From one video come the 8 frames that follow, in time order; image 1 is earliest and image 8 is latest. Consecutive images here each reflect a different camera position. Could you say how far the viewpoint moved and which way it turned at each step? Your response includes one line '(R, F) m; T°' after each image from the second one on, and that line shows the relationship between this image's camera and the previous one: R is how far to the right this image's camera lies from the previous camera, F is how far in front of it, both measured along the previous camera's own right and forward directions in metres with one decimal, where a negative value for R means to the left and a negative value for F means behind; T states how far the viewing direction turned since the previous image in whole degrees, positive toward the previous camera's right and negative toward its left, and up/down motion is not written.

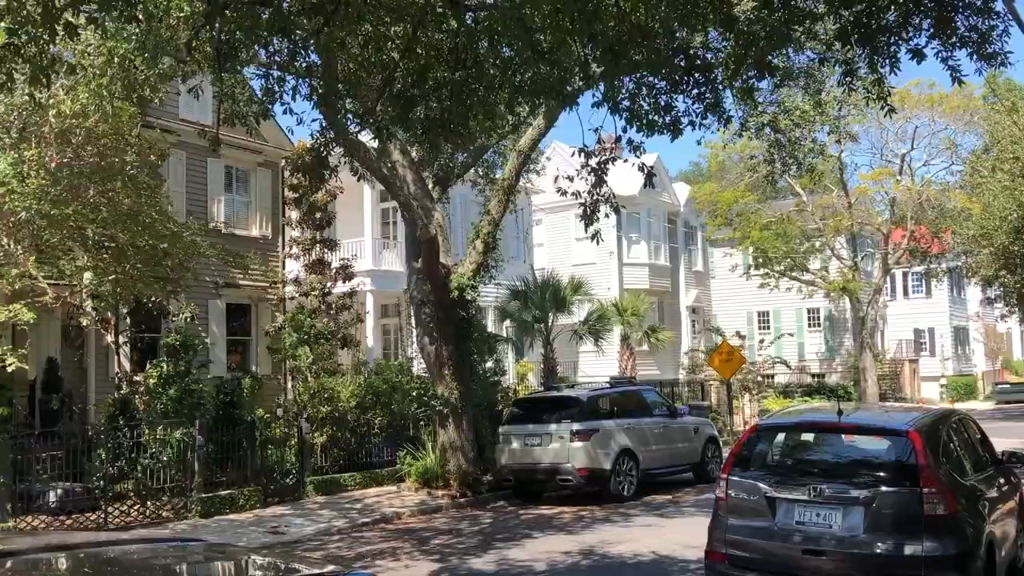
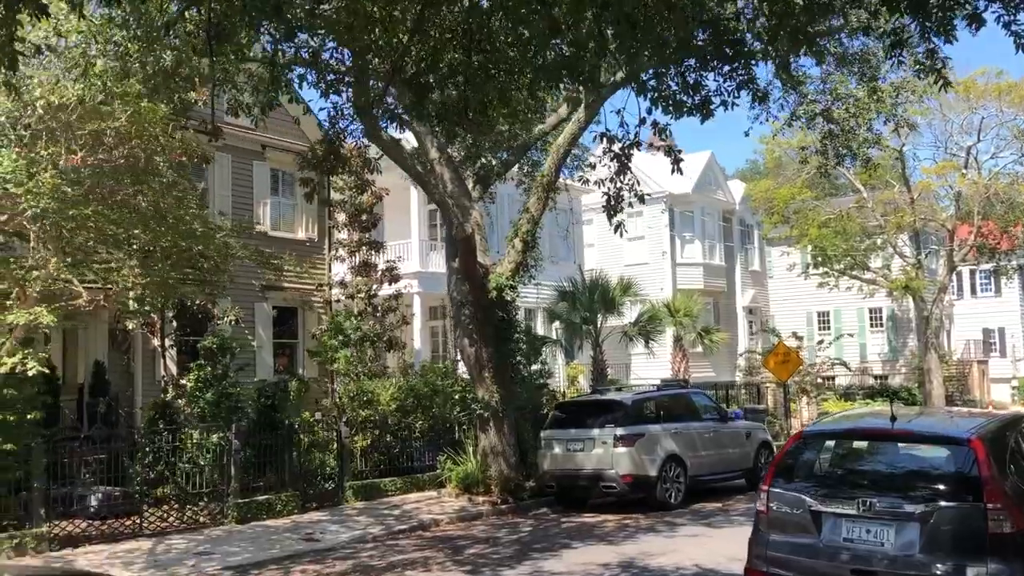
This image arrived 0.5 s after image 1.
(+0.2, +0.4) m; -3°
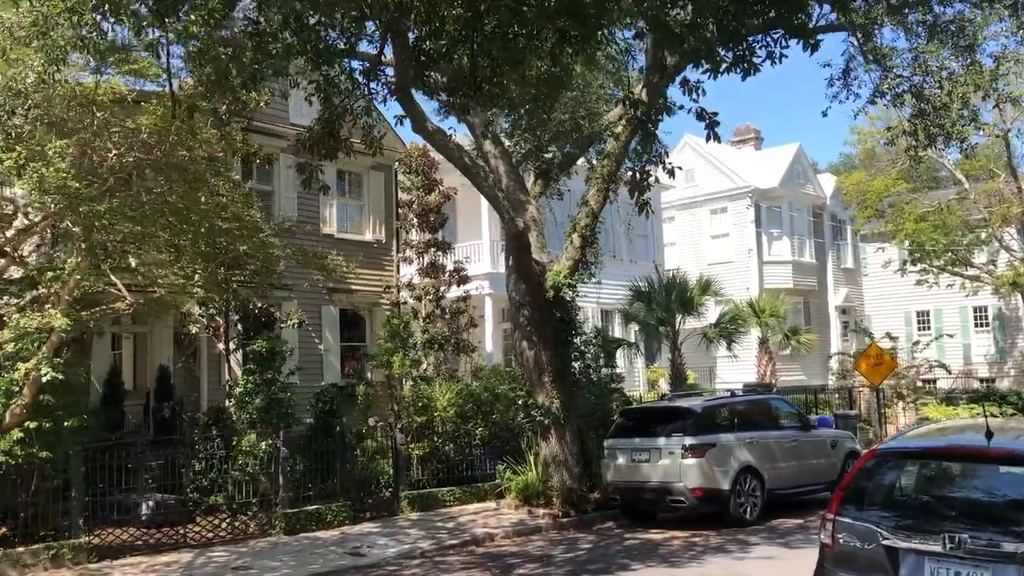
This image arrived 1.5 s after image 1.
(+0.4, +0.8) m; -5°
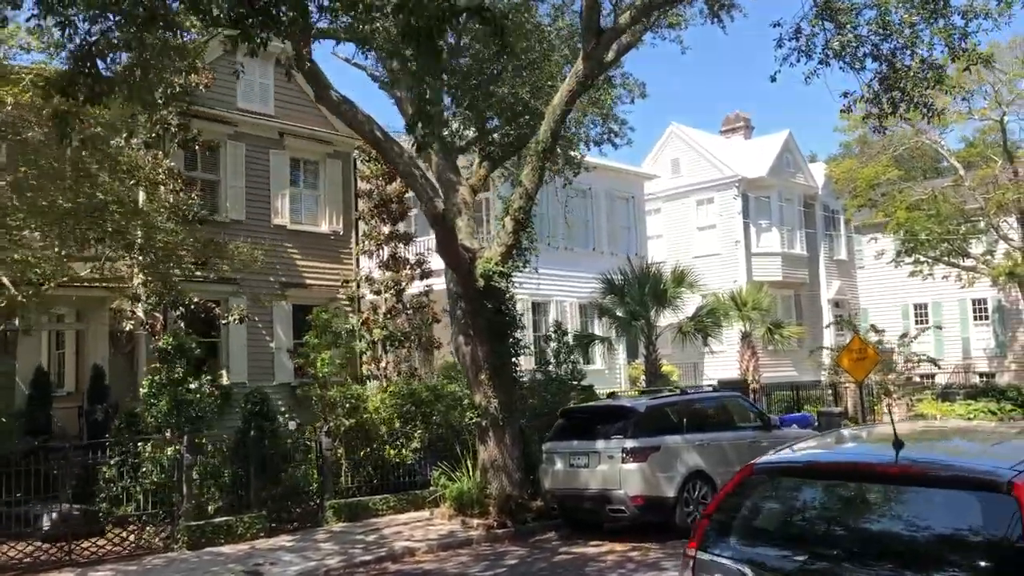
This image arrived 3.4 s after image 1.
(+0.9, +1.0) m; 0°
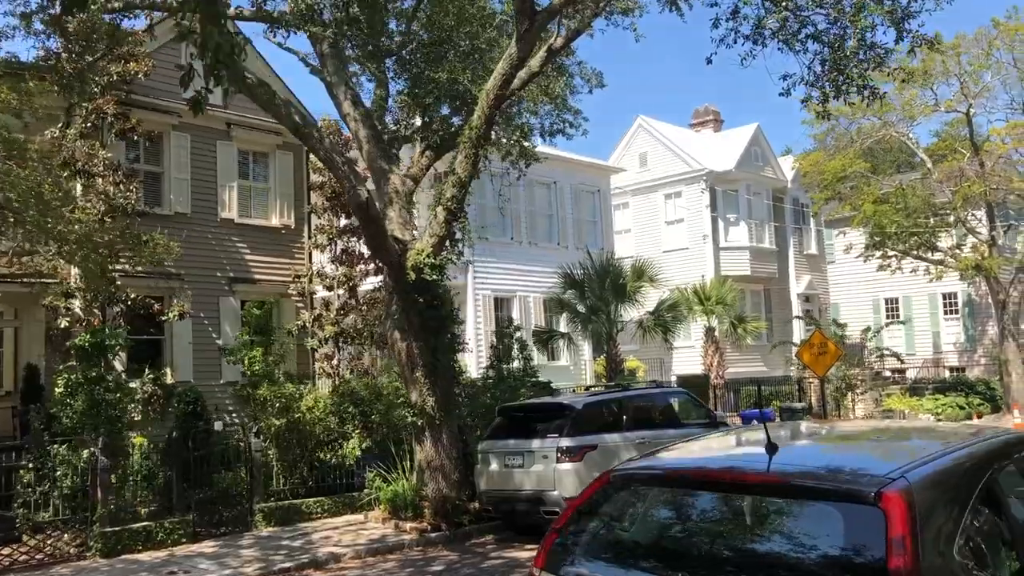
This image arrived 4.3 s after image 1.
(+0.5, +0.4) m; +1°
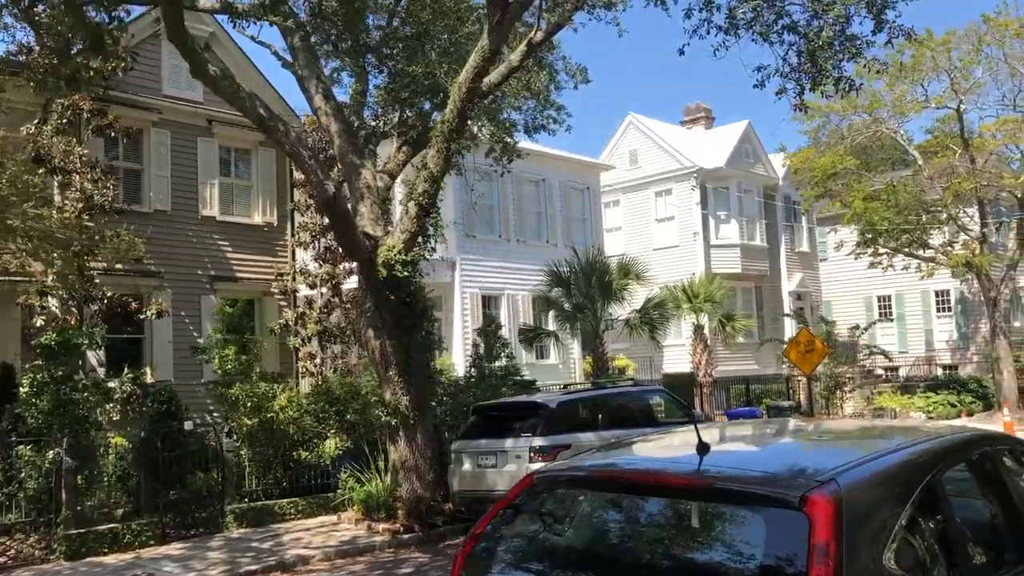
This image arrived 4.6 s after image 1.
(+0.3, +0.2) m; 0°
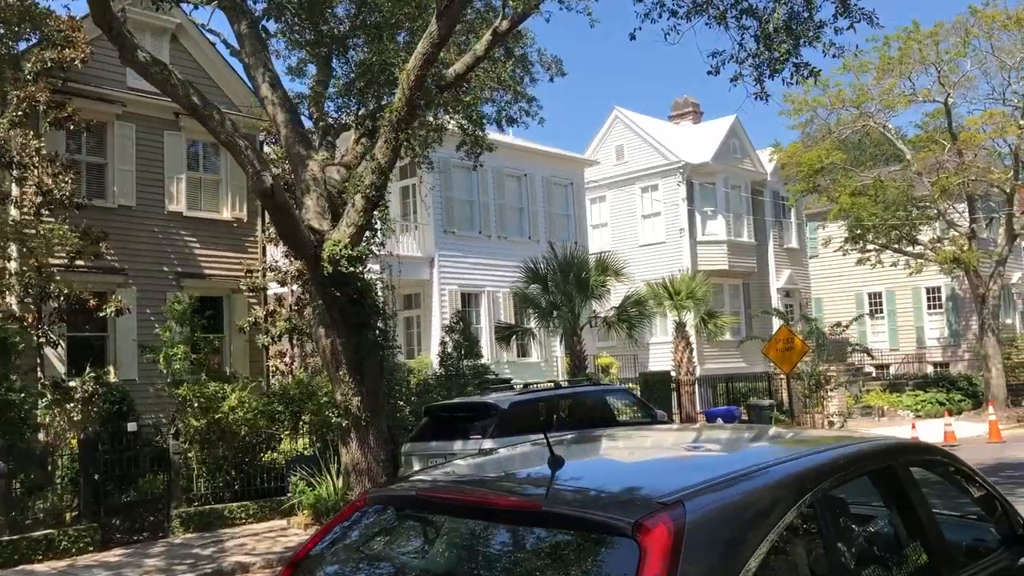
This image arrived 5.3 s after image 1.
(+0.5, +0.4) m; 0°
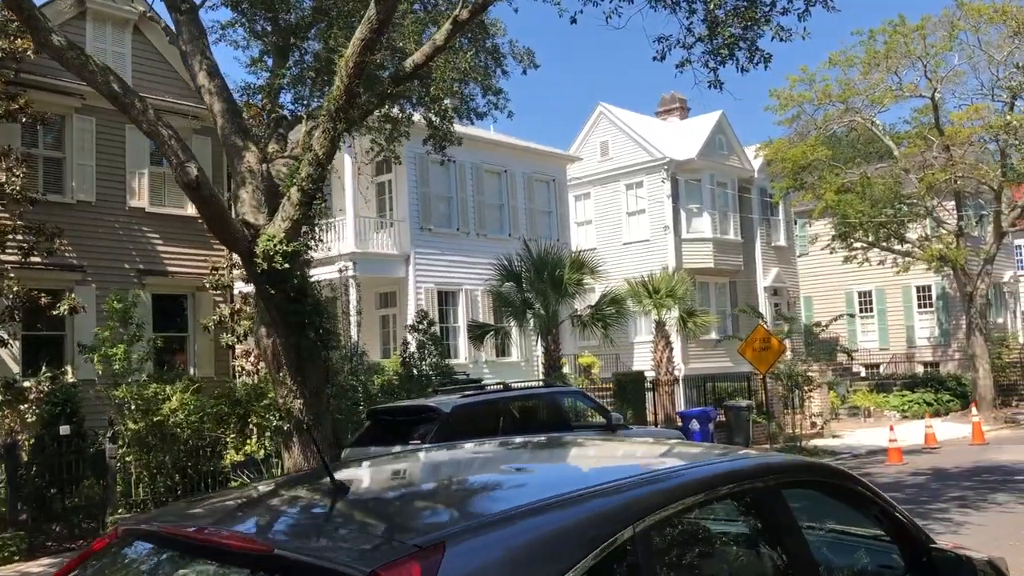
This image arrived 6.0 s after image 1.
(+0.5, +0.4) m; 0°
